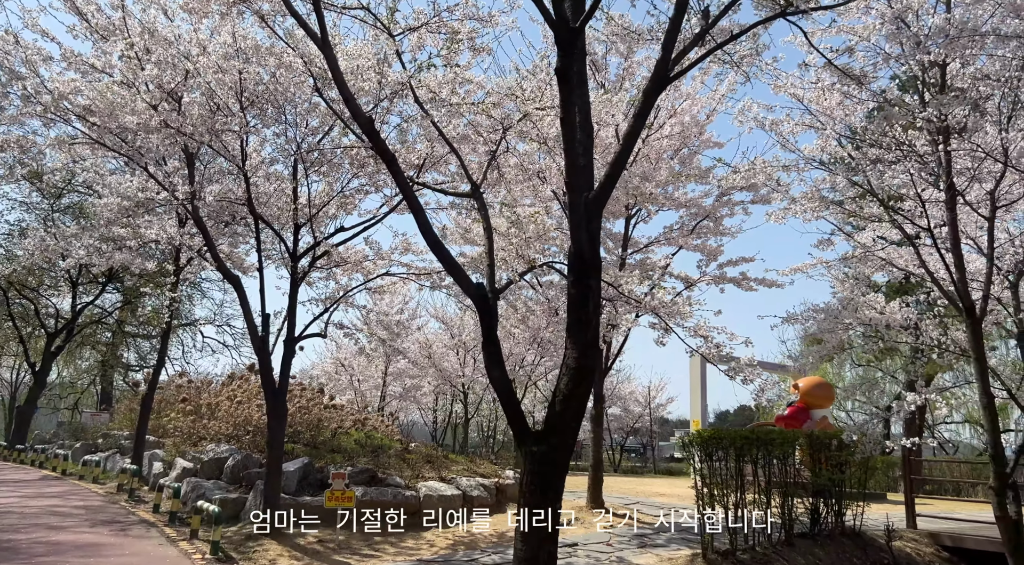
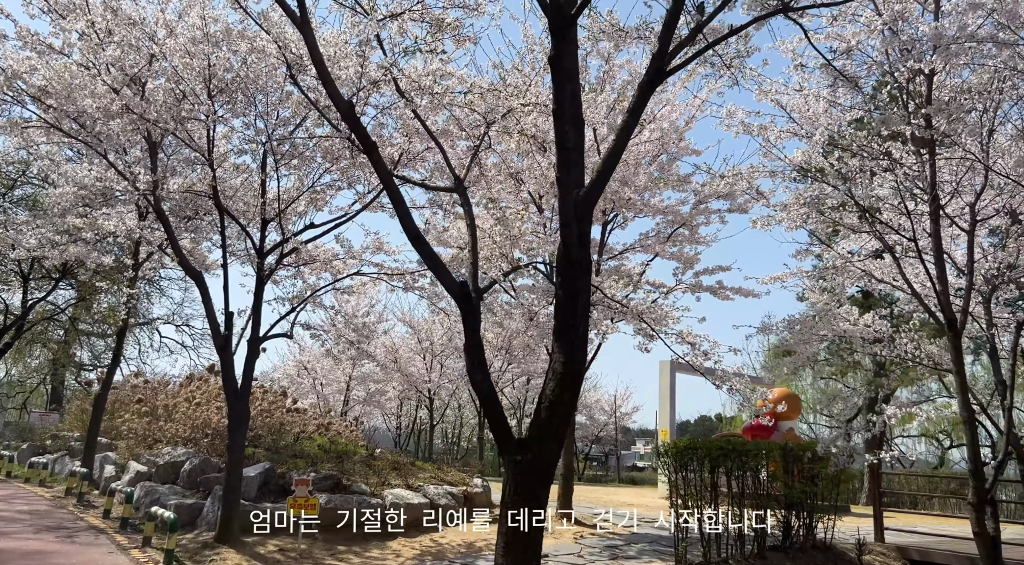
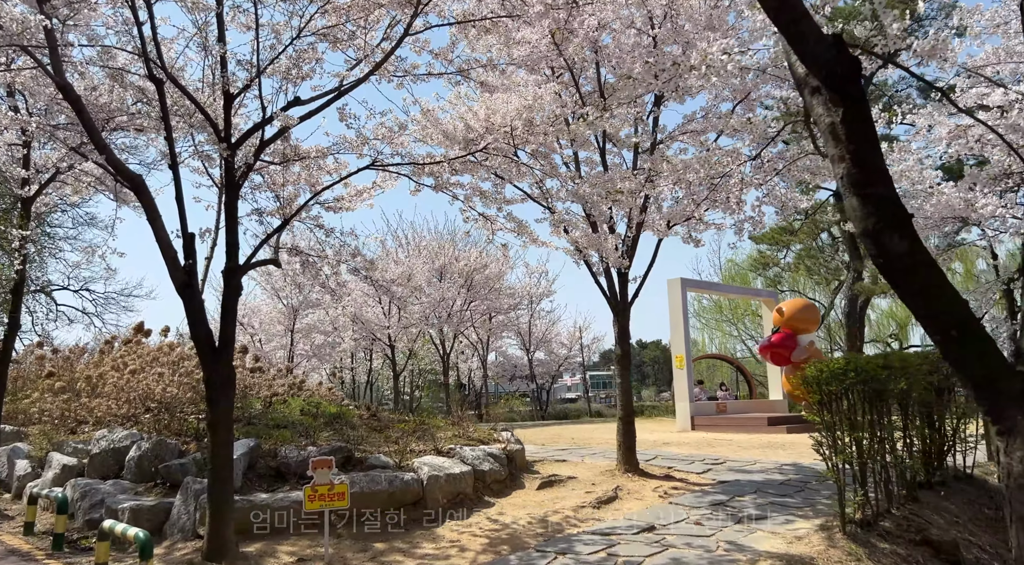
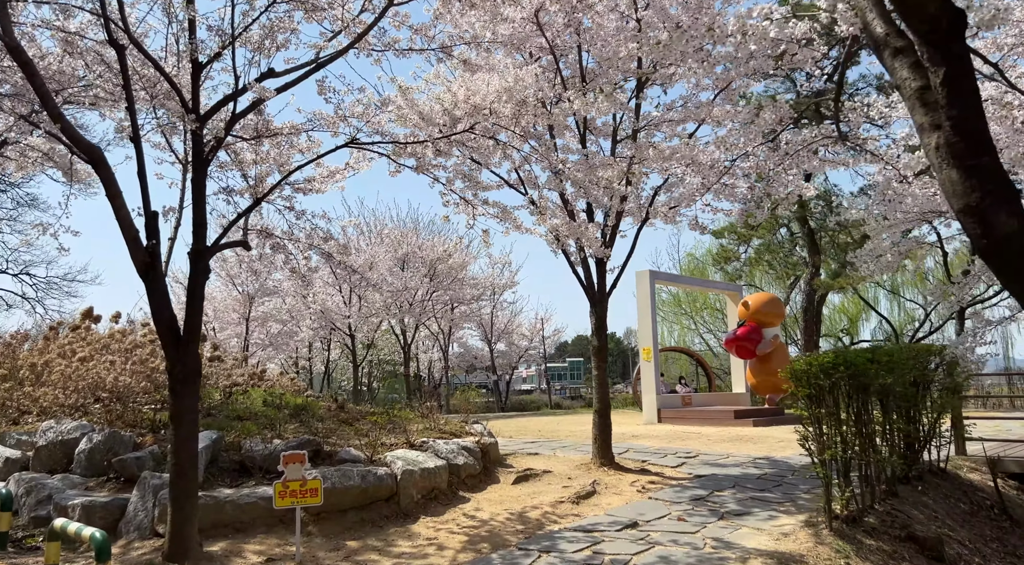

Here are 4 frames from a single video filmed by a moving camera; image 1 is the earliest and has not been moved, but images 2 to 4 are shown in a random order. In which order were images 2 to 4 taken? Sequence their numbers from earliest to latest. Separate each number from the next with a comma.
2, 3, 4
